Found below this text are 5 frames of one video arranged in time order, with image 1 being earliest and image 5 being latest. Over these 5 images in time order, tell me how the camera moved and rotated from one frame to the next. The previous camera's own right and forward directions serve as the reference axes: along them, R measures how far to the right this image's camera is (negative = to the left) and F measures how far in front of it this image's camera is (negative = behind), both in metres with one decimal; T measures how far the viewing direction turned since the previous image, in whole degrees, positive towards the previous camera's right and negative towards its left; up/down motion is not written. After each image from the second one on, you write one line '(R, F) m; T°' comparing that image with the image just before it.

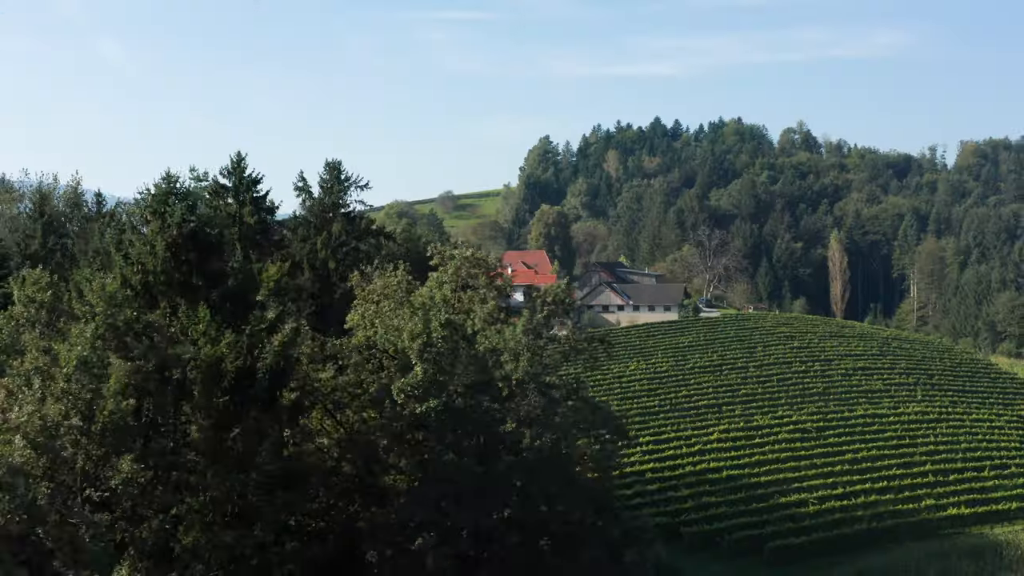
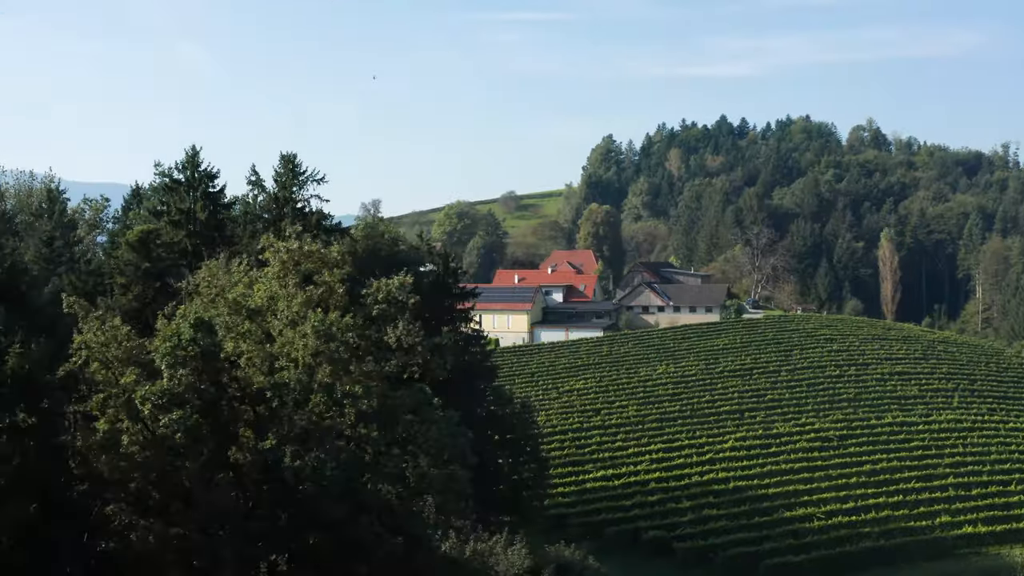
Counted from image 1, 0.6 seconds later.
(+2.1, +1.1) m; -4°
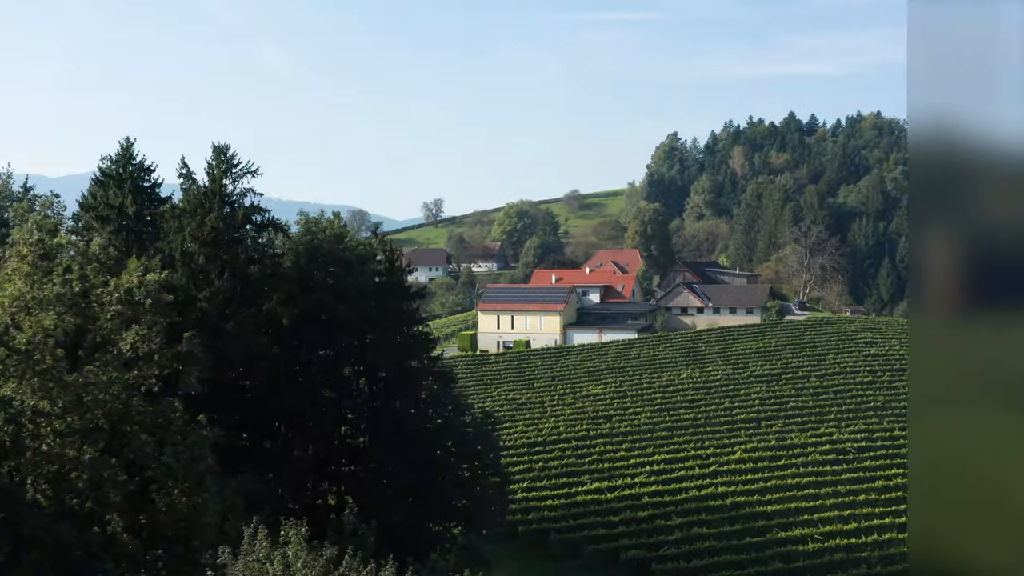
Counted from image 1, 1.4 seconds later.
(+2.3, +1.4) m; -4°
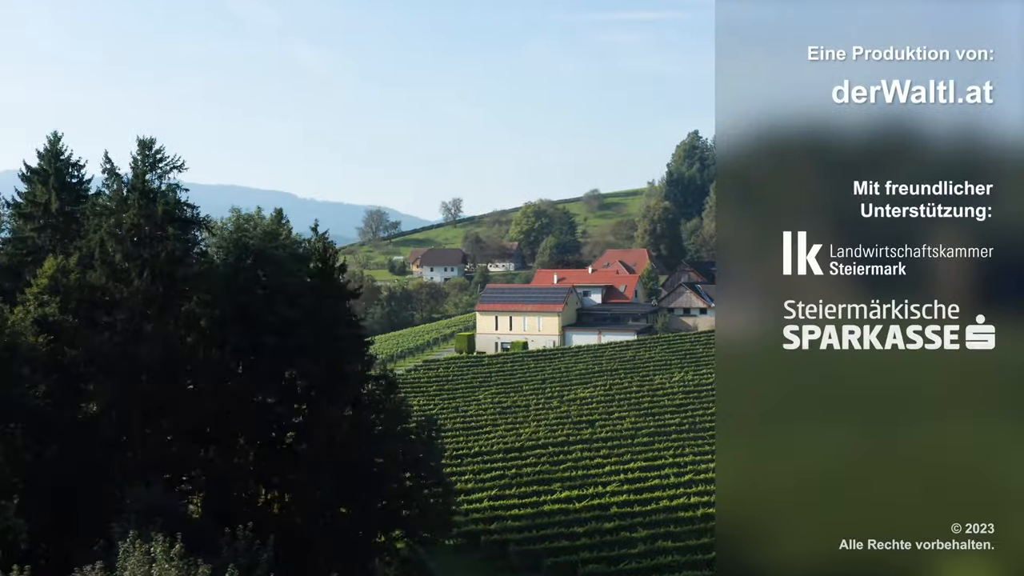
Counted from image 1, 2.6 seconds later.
(+1.6, +0.9) m; -2°
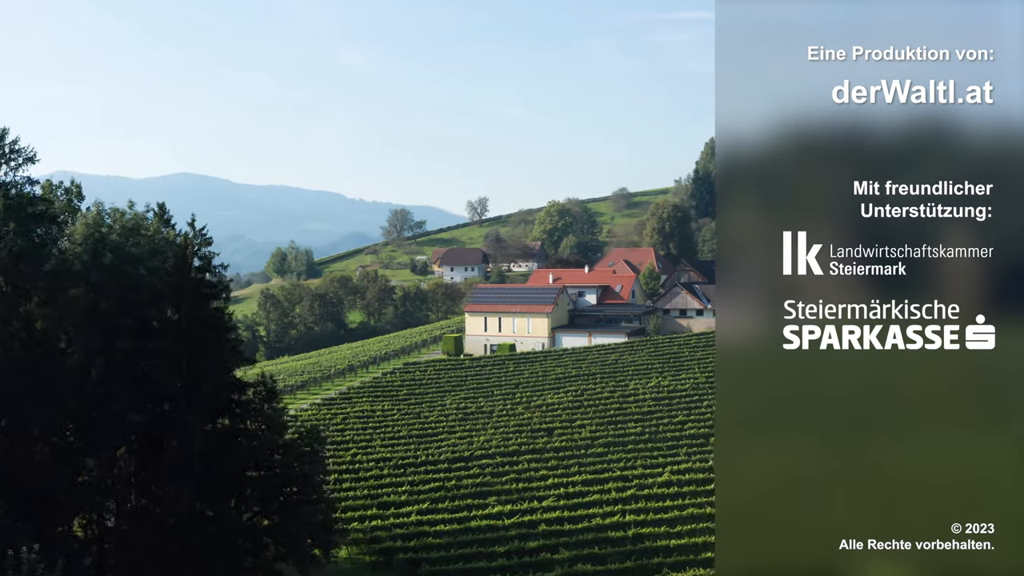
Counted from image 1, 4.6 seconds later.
(+2.7, +1.5) m; -2°
